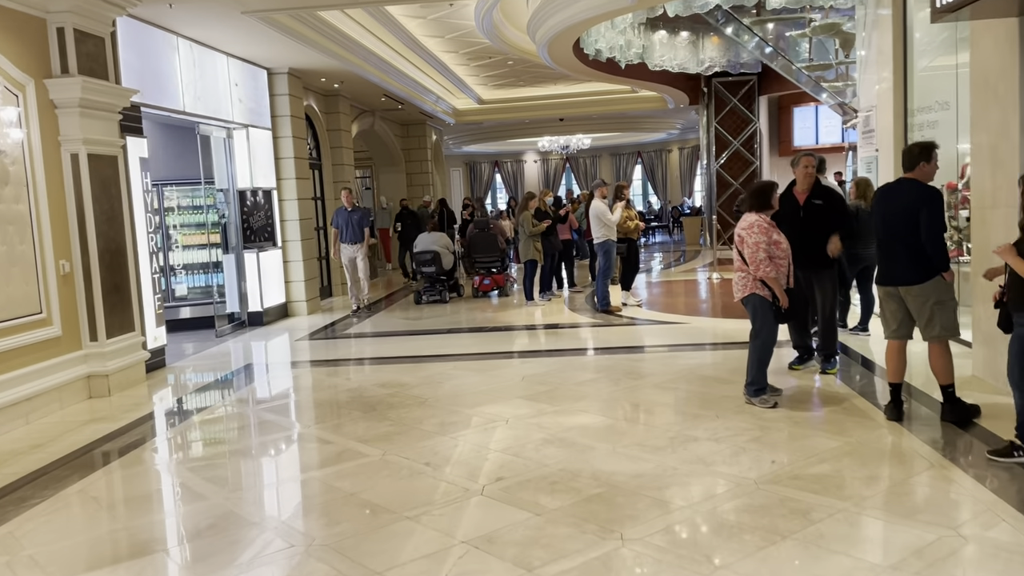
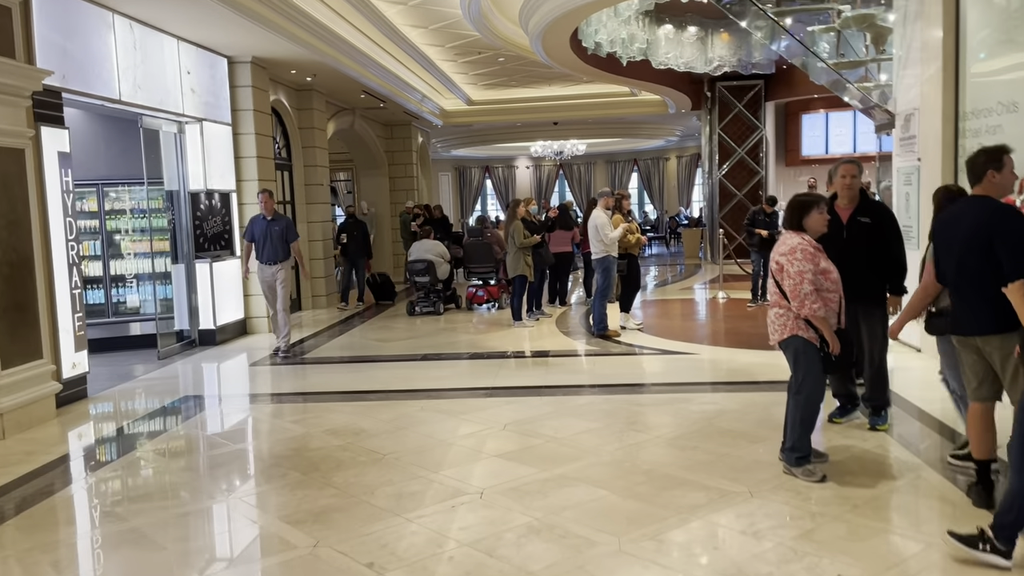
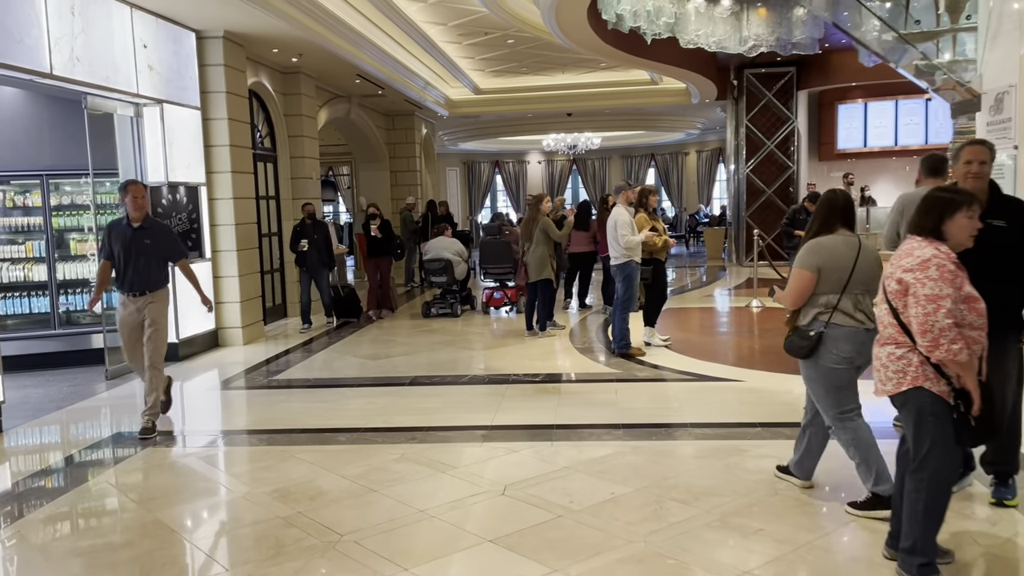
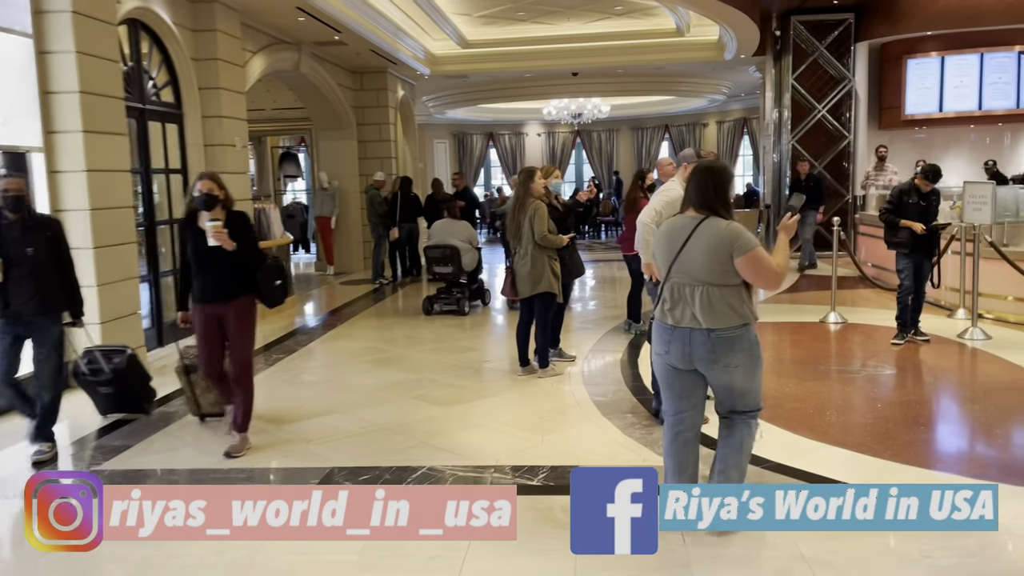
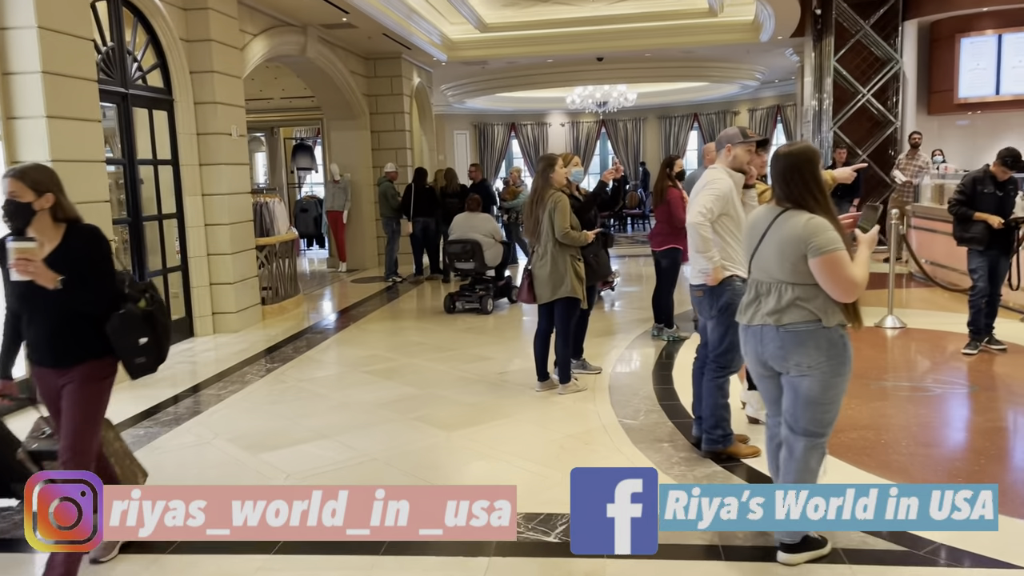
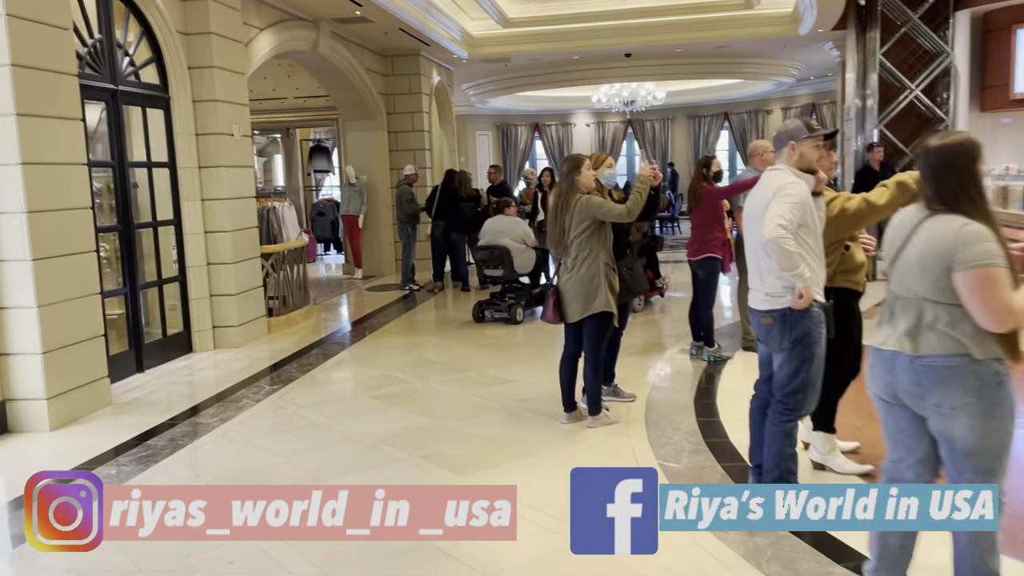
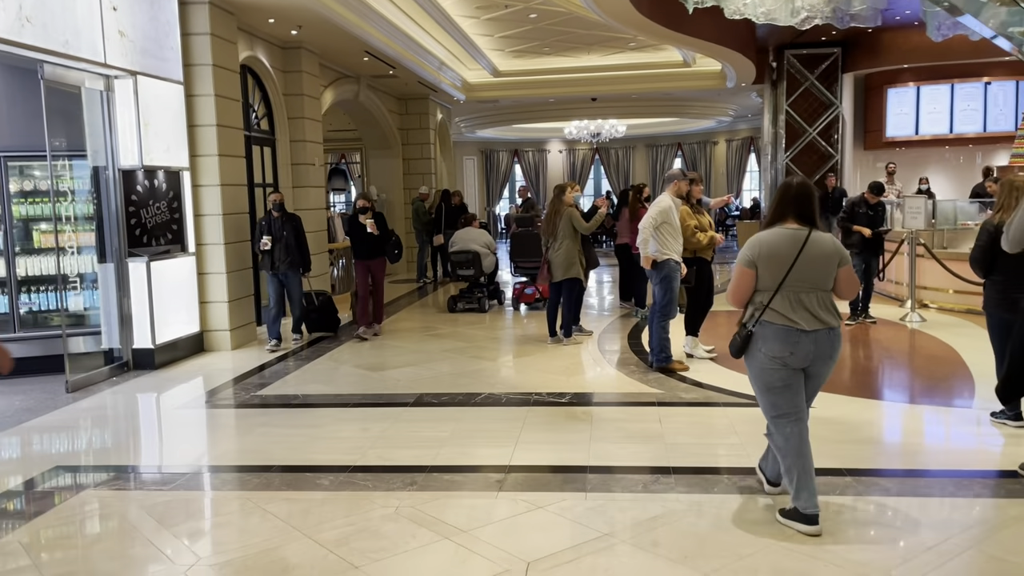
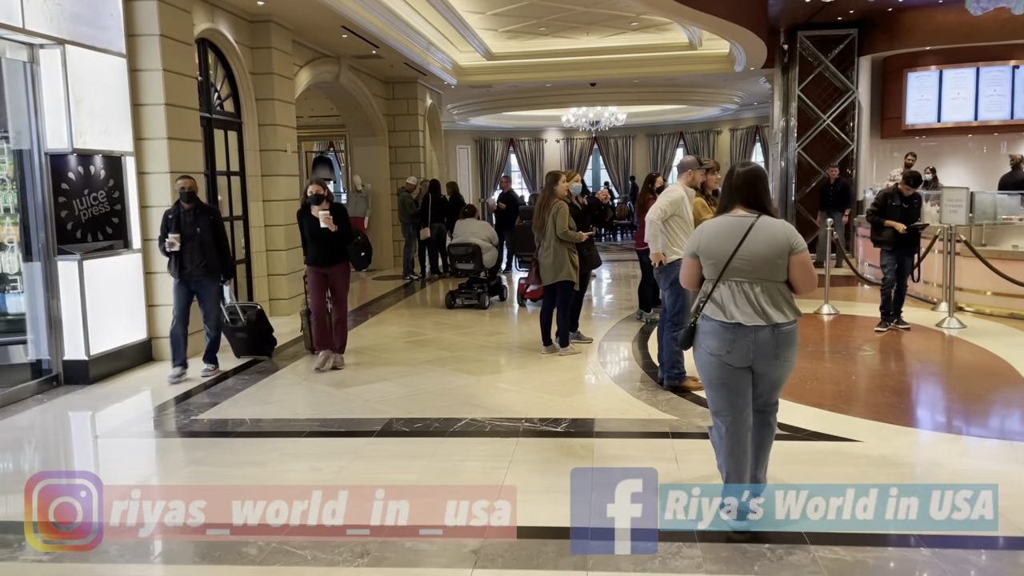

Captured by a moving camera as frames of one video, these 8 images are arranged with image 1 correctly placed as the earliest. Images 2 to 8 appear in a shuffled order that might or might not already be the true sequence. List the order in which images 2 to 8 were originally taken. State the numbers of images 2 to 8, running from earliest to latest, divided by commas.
2, 3, 7, 8, 4, 5, 6
